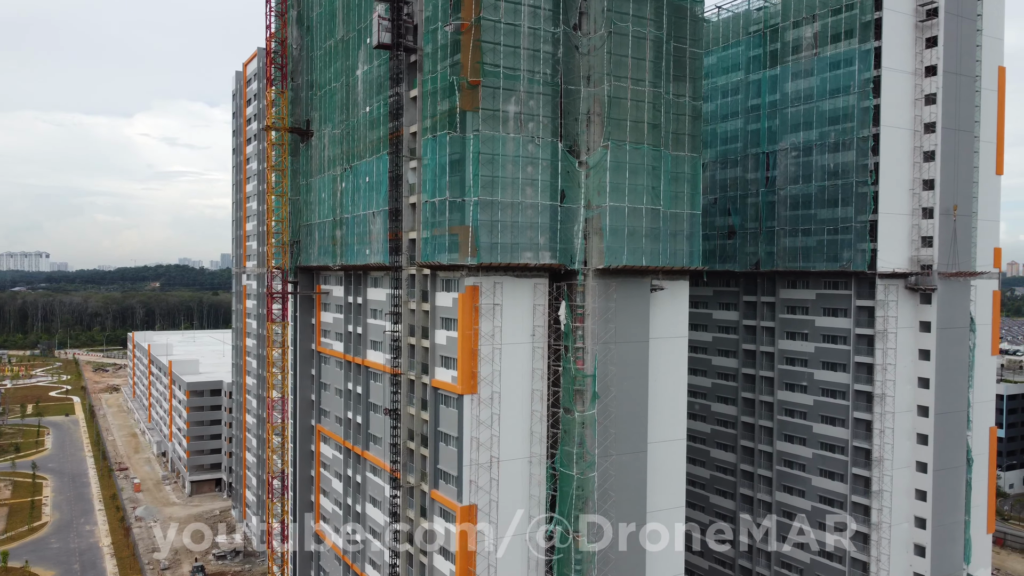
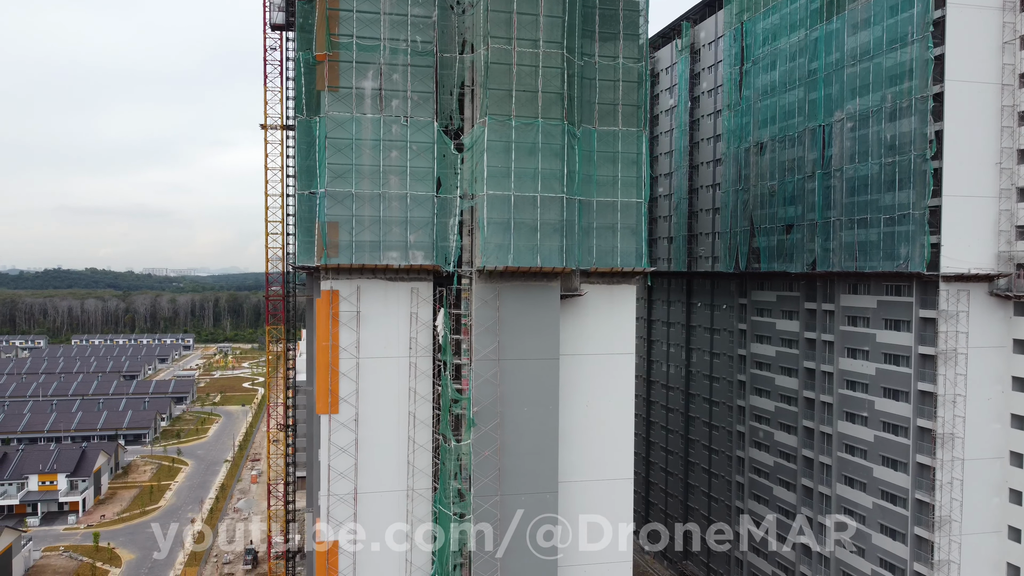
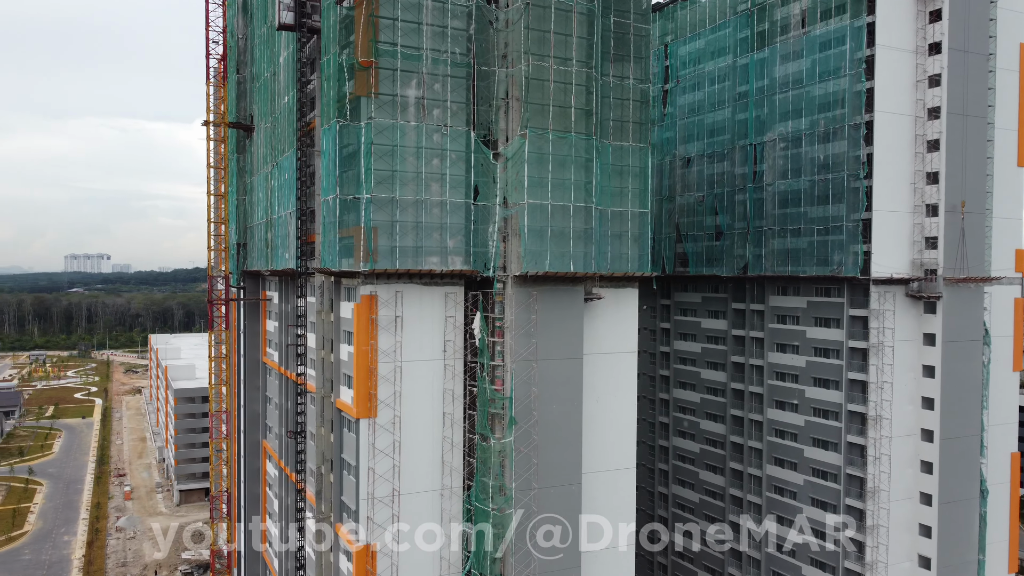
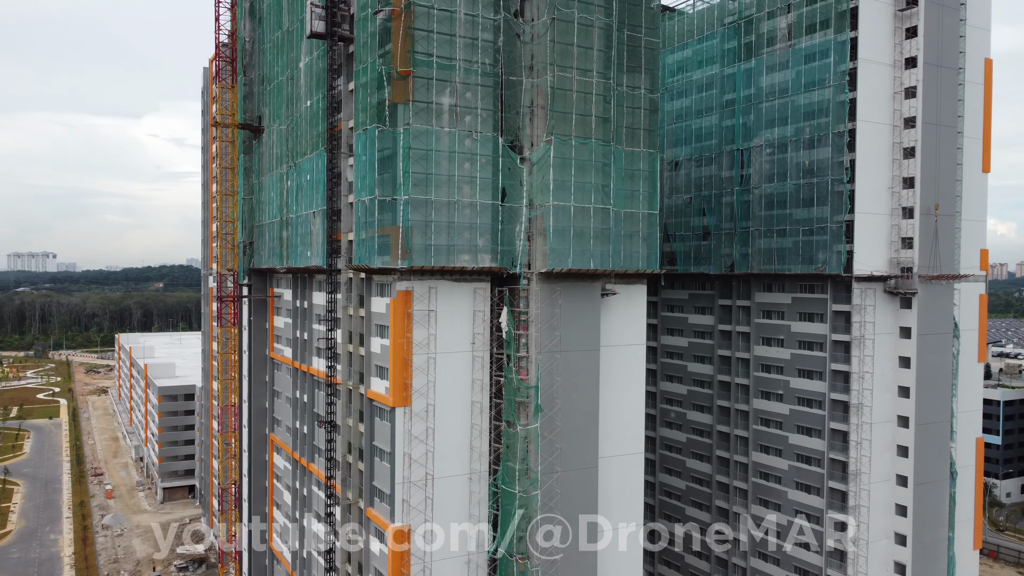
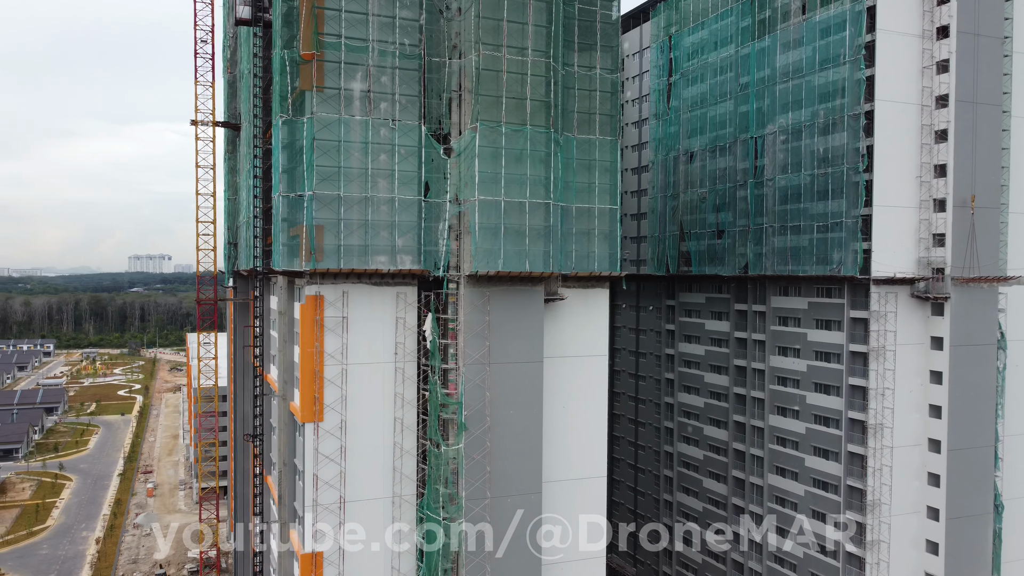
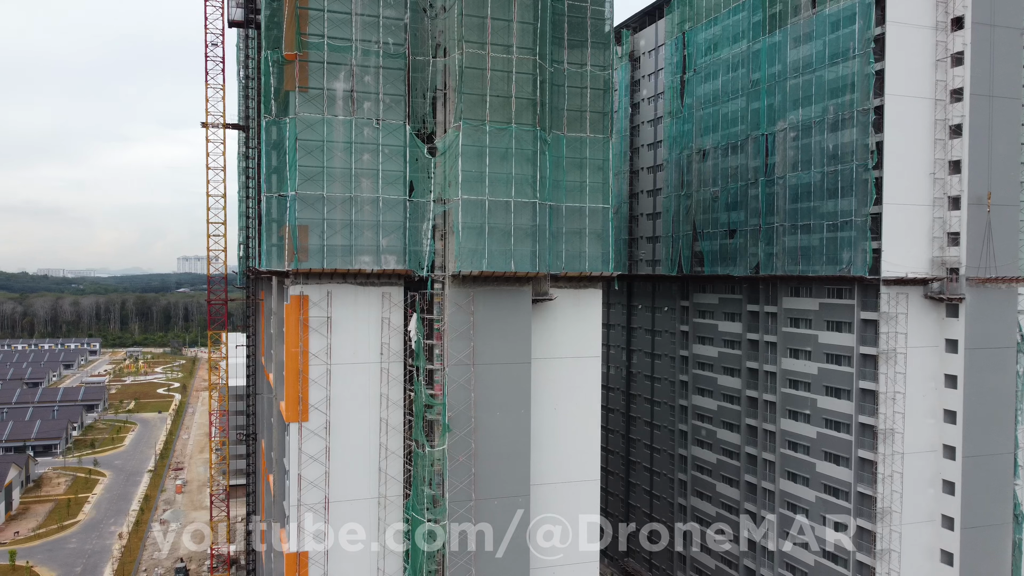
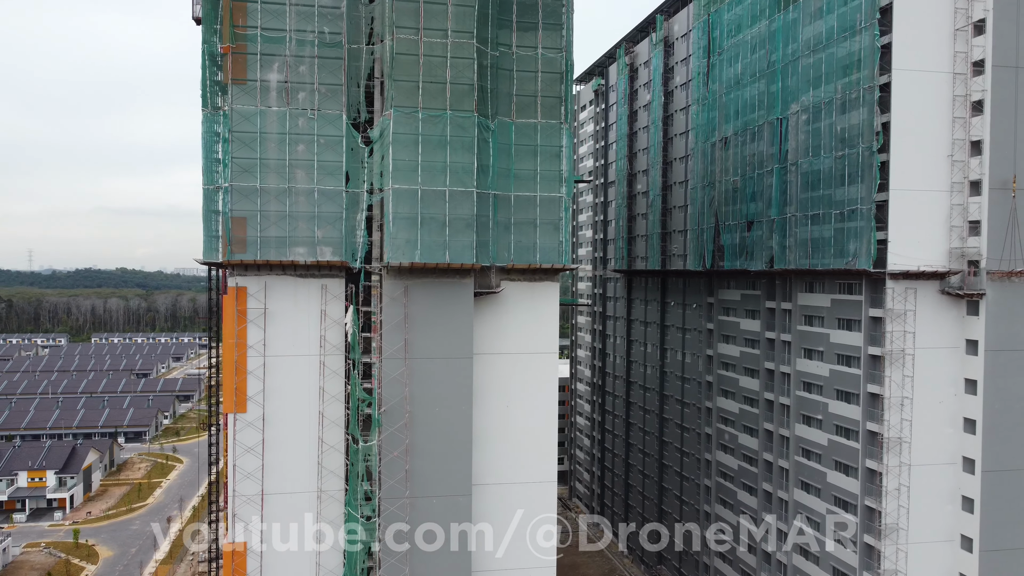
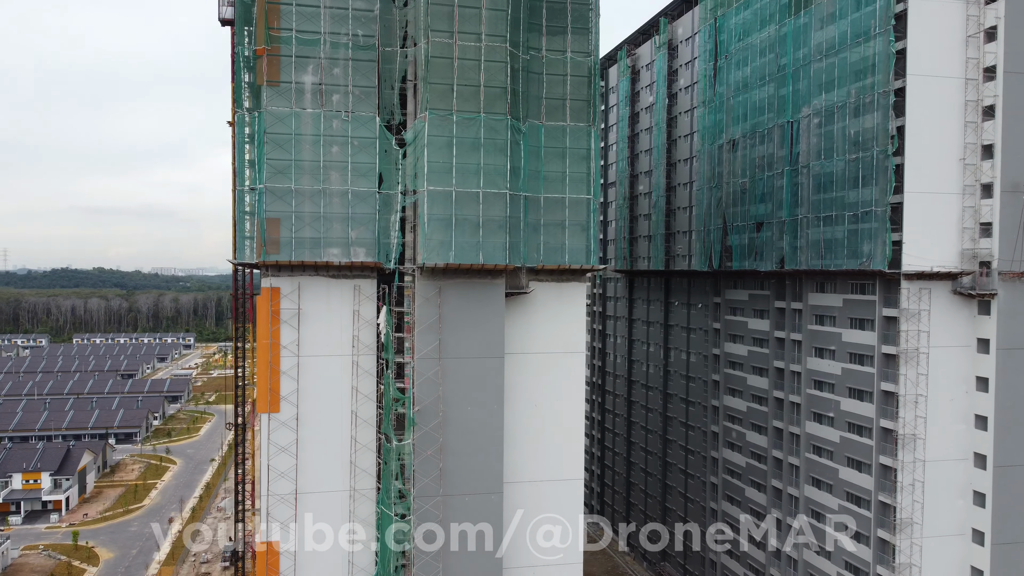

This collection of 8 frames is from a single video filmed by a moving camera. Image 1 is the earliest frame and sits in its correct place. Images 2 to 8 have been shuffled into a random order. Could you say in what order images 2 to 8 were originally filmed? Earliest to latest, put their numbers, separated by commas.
4, 3, 5, 6, 2, 8, 7
